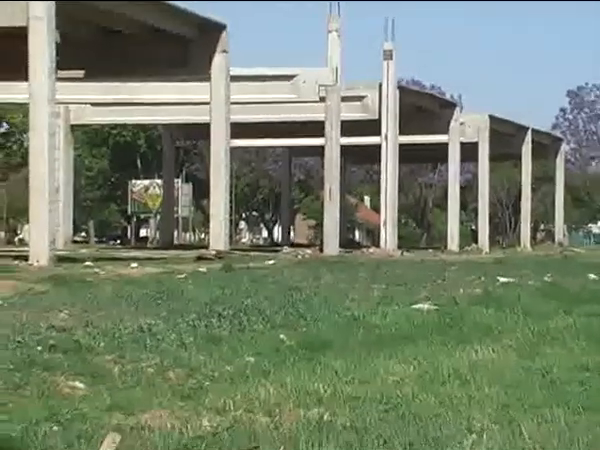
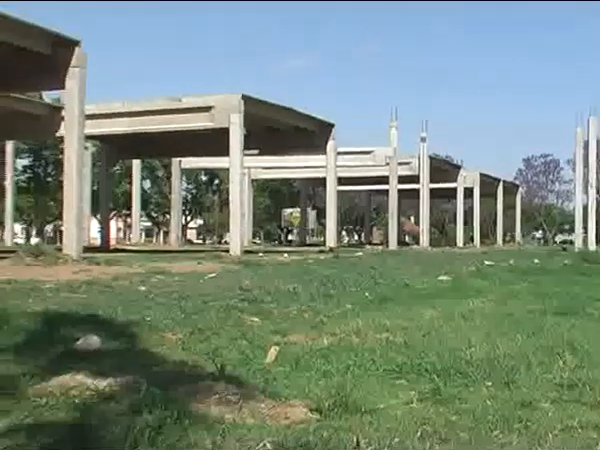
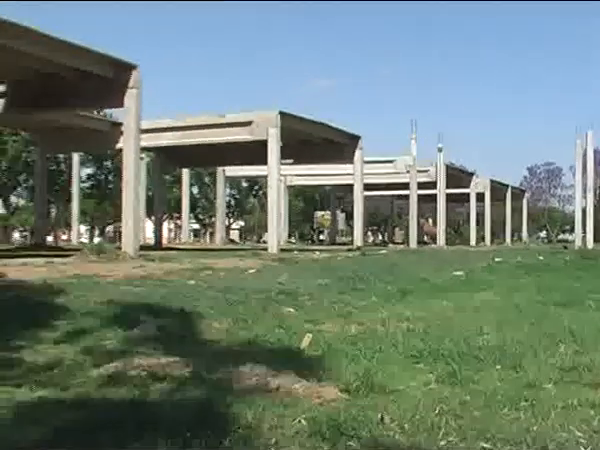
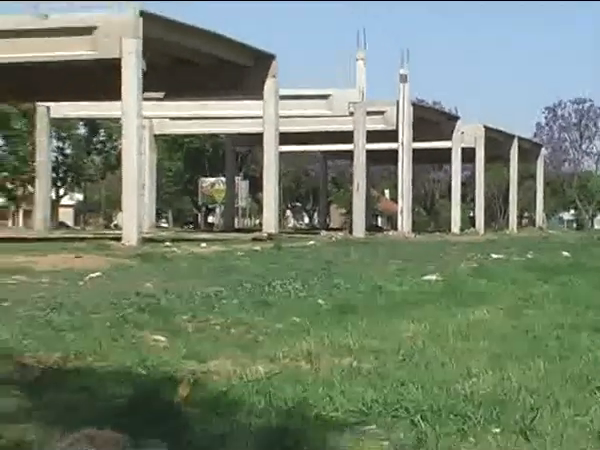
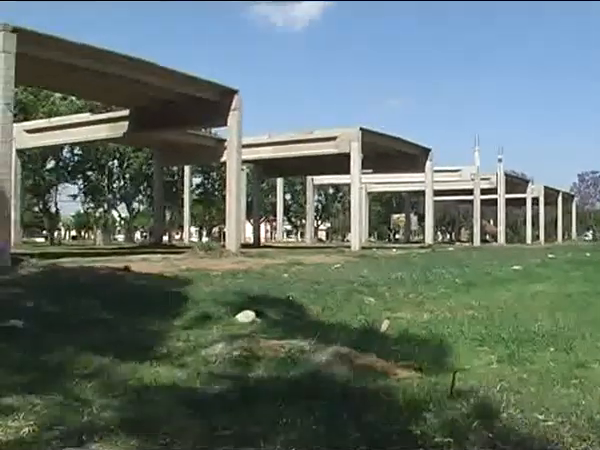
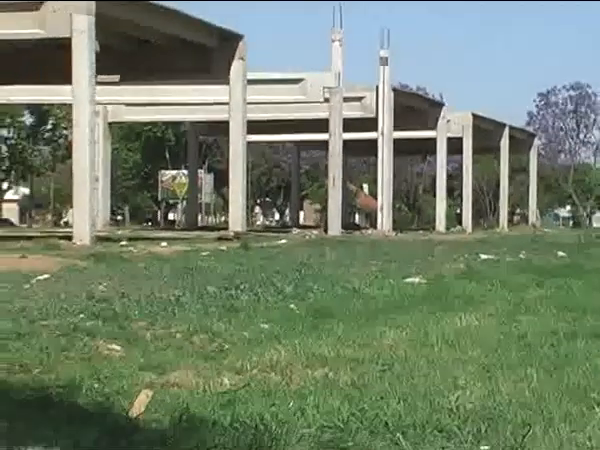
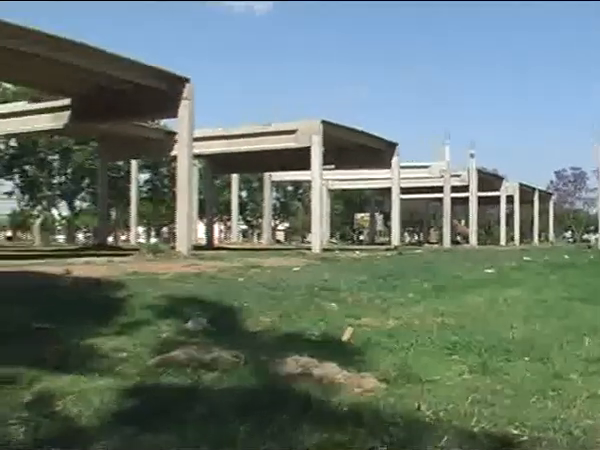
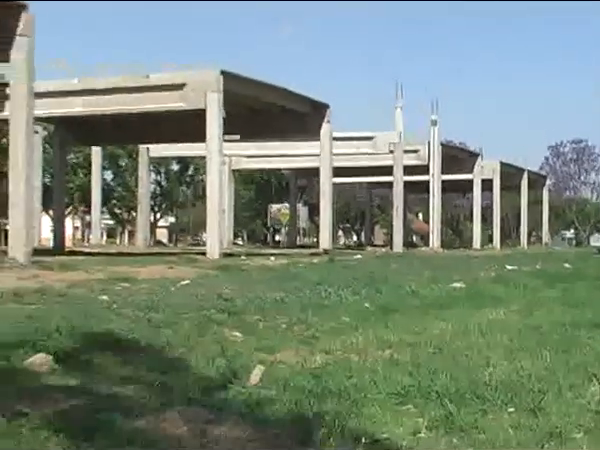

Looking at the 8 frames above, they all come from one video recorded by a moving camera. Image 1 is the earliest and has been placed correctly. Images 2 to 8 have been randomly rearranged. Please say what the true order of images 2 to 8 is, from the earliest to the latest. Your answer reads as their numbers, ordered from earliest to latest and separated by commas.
6, 4, 8, 2, 3, 7, 5
